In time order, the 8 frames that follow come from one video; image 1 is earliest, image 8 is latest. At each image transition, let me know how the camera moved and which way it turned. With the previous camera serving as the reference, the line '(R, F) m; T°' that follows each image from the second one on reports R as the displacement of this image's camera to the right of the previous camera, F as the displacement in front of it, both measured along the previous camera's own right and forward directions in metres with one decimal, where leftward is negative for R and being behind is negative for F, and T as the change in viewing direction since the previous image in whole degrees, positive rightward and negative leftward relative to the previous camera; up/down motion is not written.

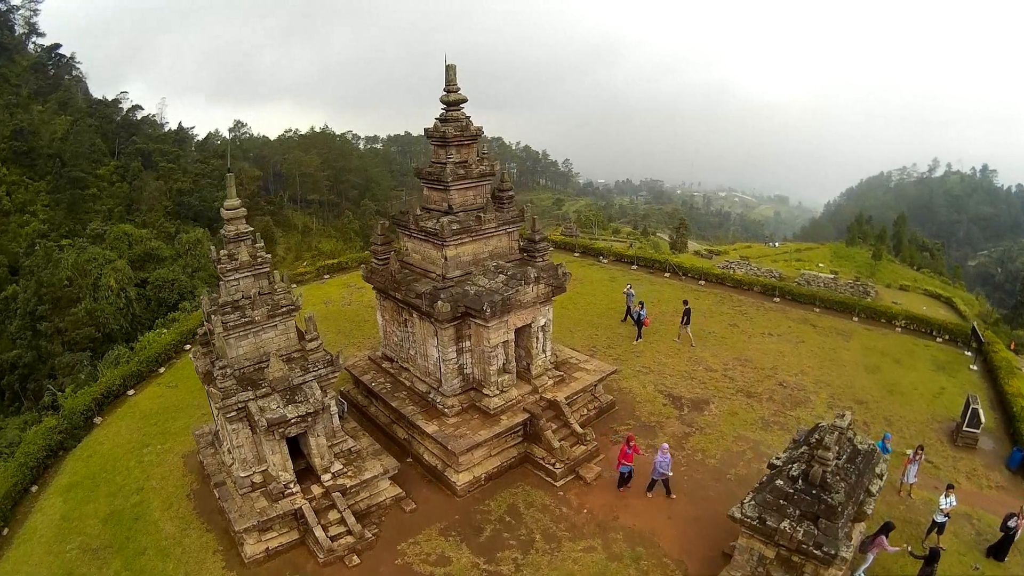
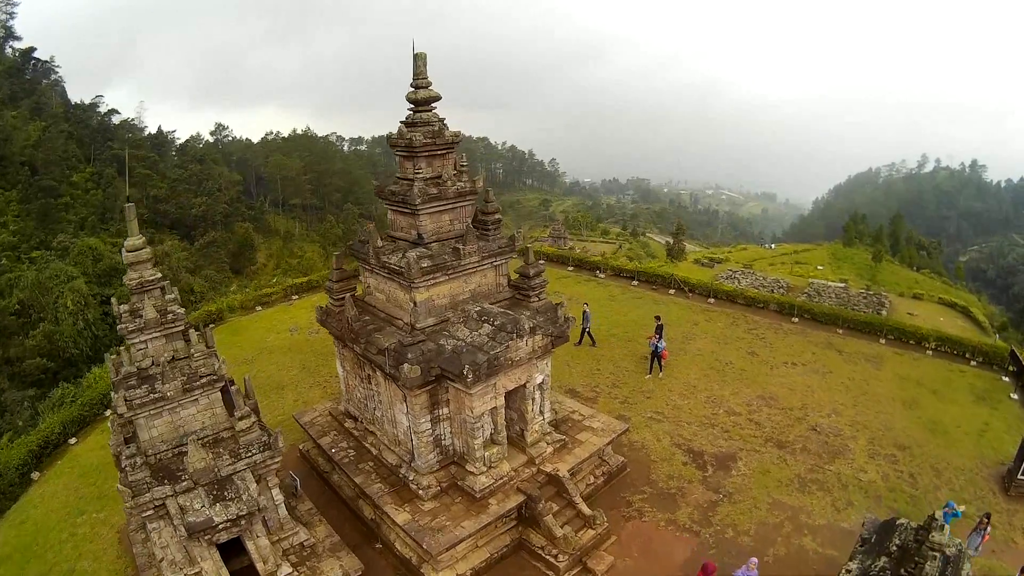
(+0.1, +2.3) m; +1°
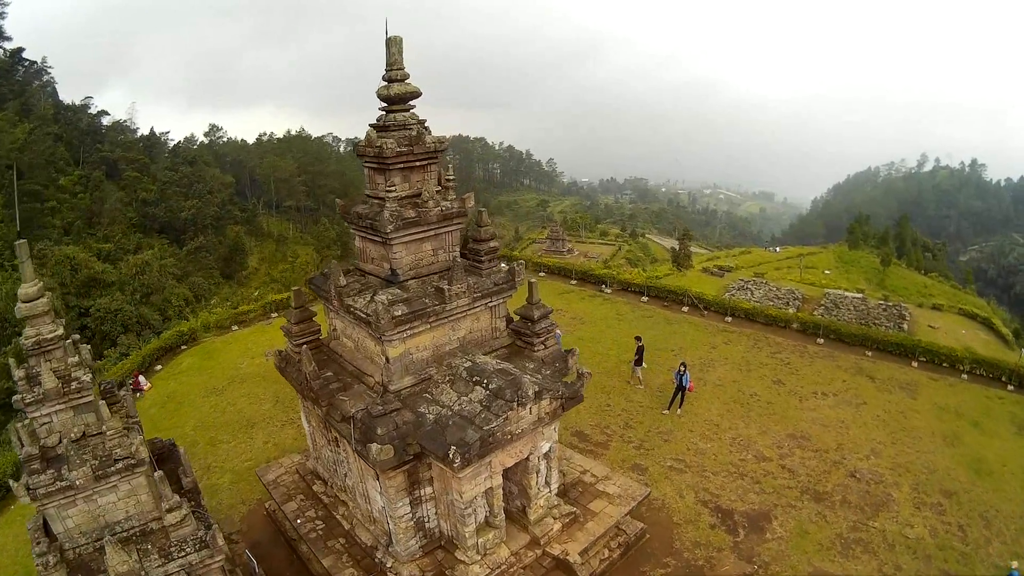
(0.0, +1.8) m; 0°
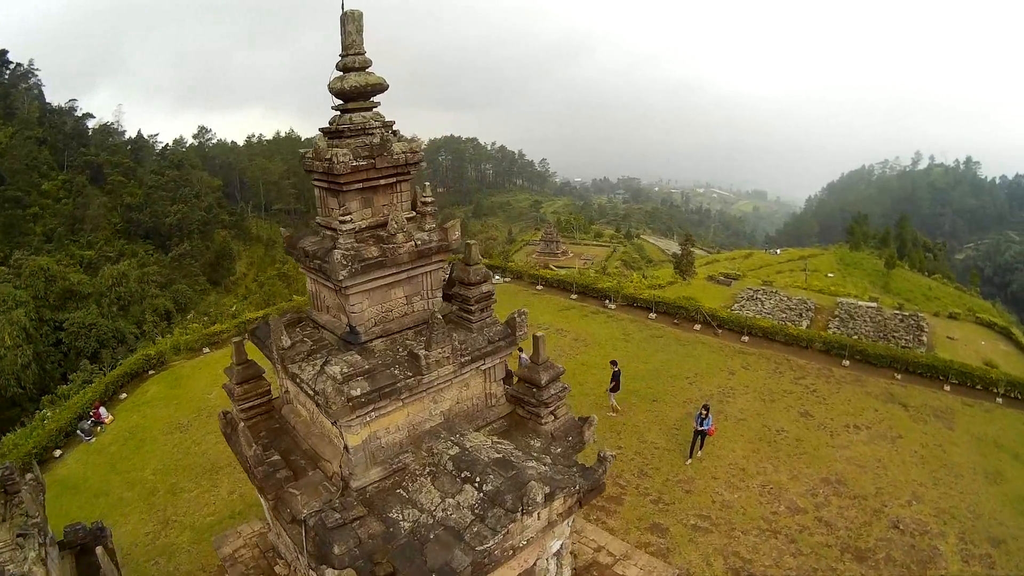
(-0.1, +1.6) m; +1°
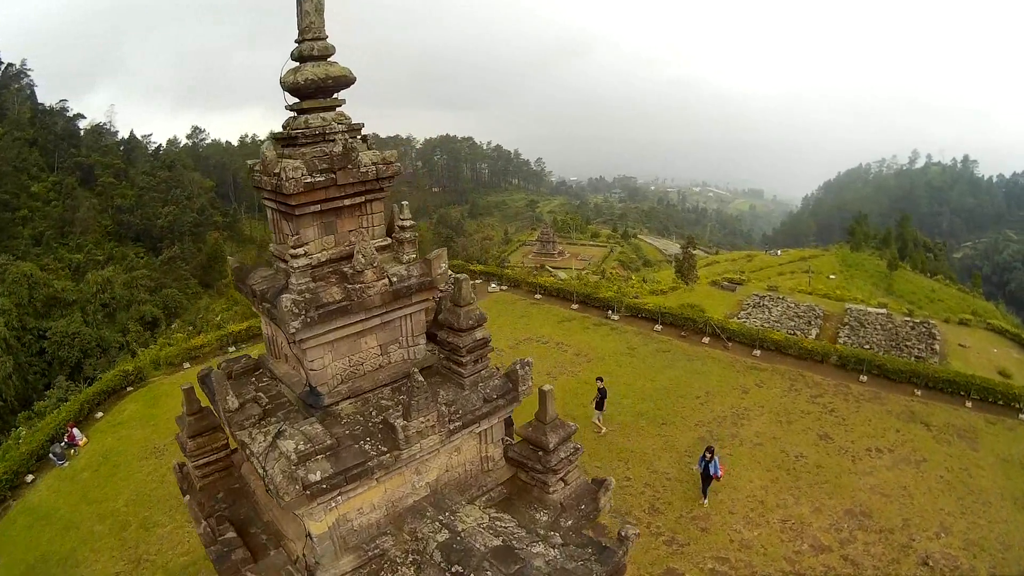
(0.0, +1.0) m; 0°
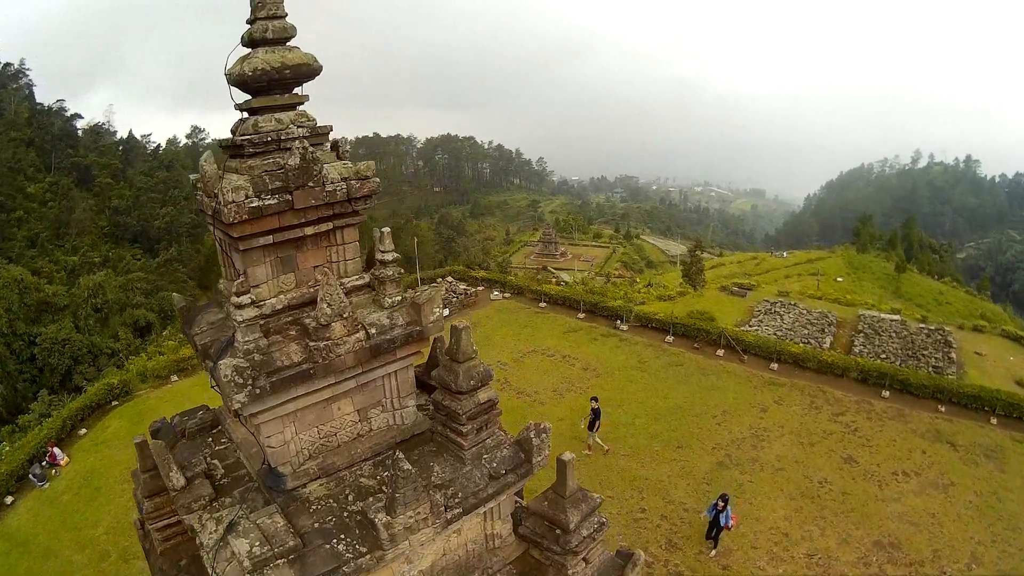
(-0.1, +0.8) m; 0°
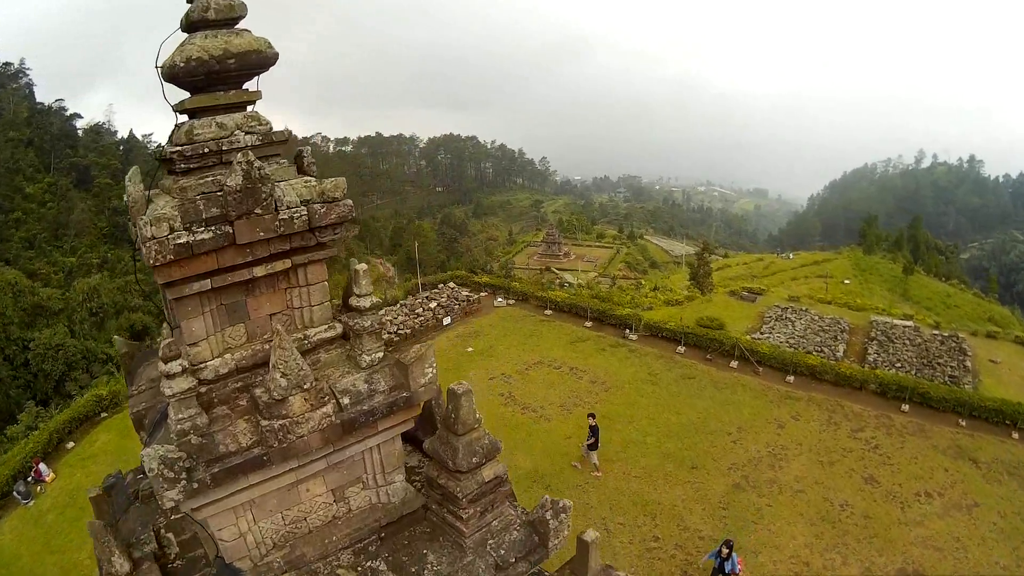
(-0.1, +0.6) m; 0°
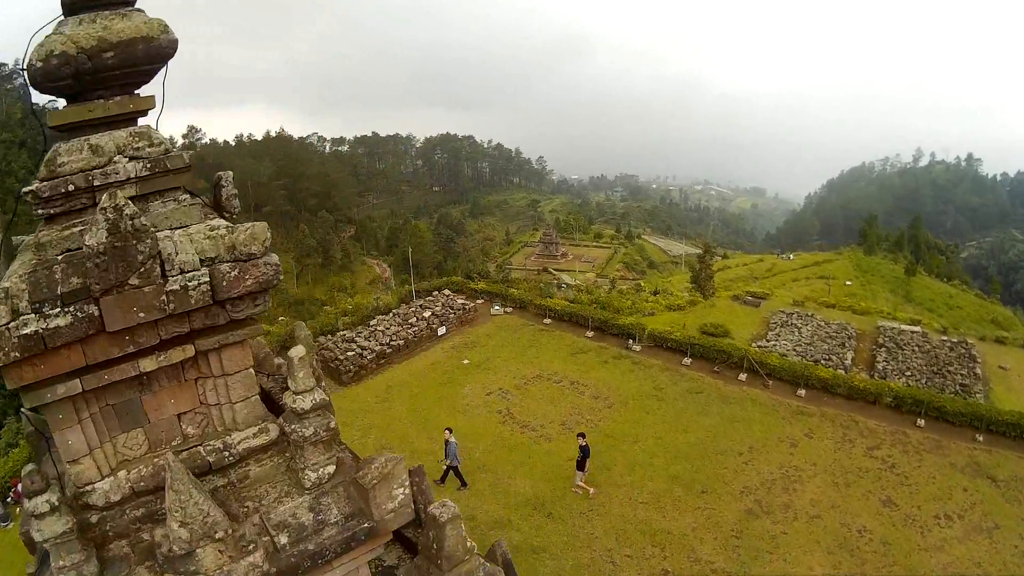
(0.0, +0.6) m; 0°
